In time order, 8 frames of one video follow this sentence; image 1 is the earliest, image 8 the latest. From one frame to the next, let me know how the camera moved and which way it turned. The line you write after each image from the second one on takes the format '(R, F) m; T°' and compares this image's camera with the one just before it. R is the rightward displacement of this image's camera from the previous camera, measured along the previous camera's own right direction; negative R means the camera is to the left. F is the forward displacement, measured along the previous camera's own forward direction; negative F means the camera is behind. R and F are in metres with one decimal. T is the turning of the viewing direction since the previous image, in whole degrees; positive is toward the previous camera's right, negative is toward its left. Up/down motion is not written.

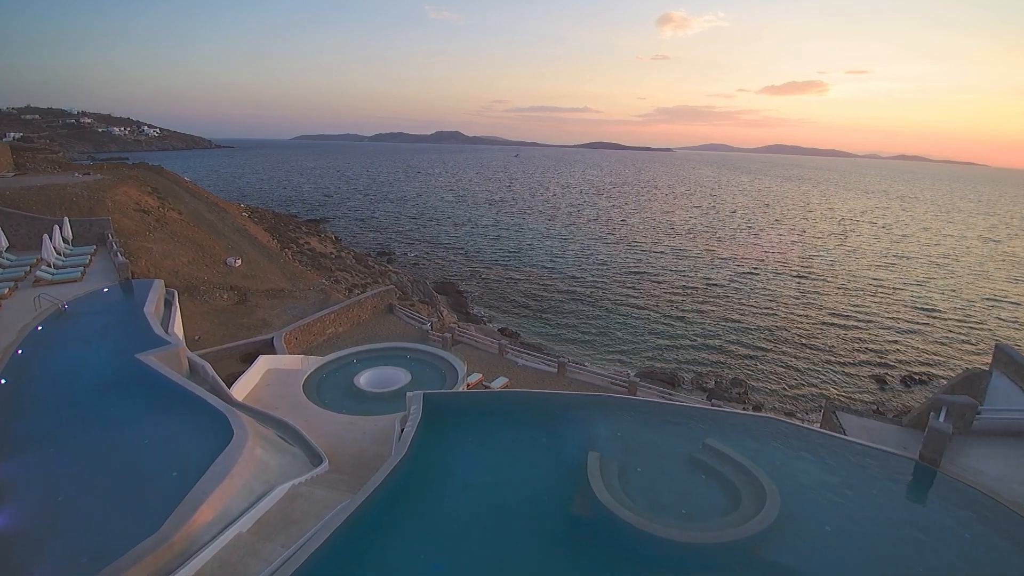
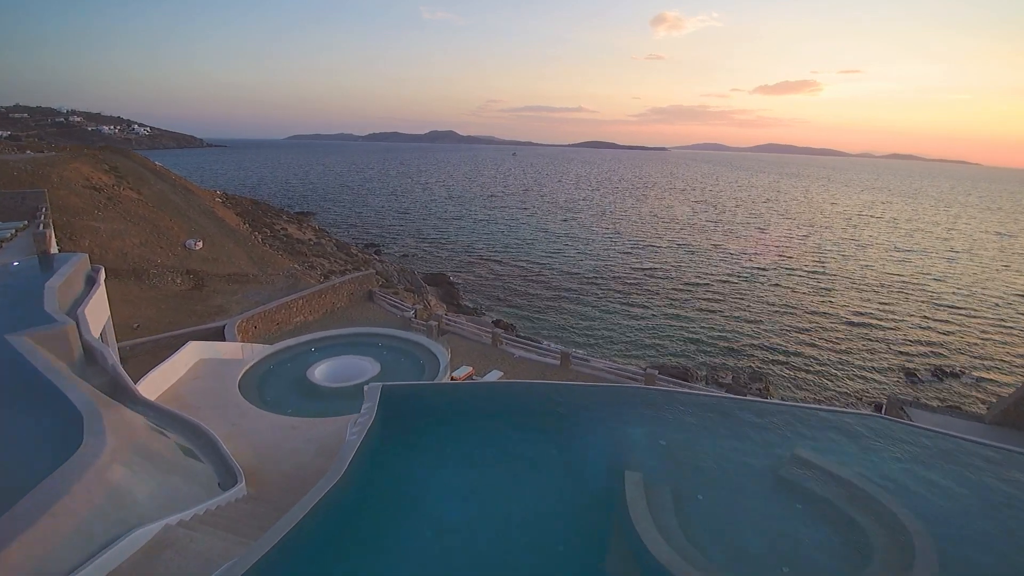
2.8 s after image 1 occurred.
(0.0, +3.2) m; +1°
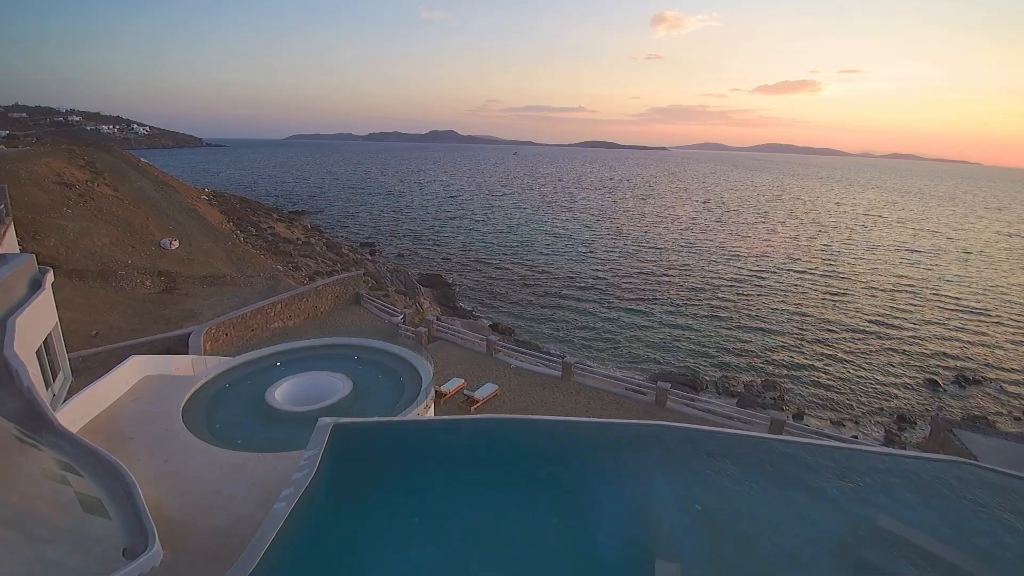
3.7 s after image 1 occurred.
(+0.1, +1.7) m; 0°
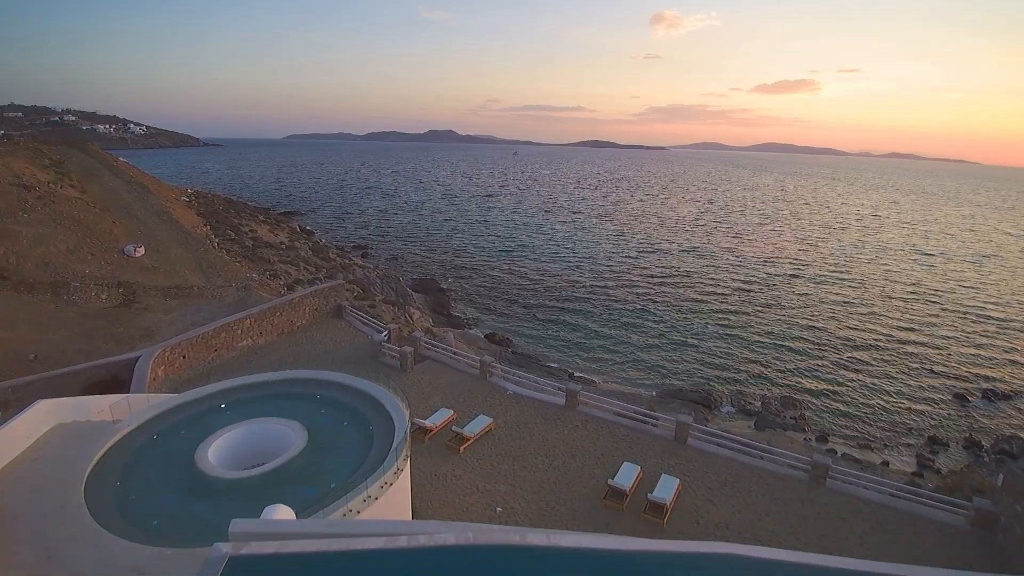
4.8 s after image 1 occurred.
(+0.1, +2.1) m; 0°
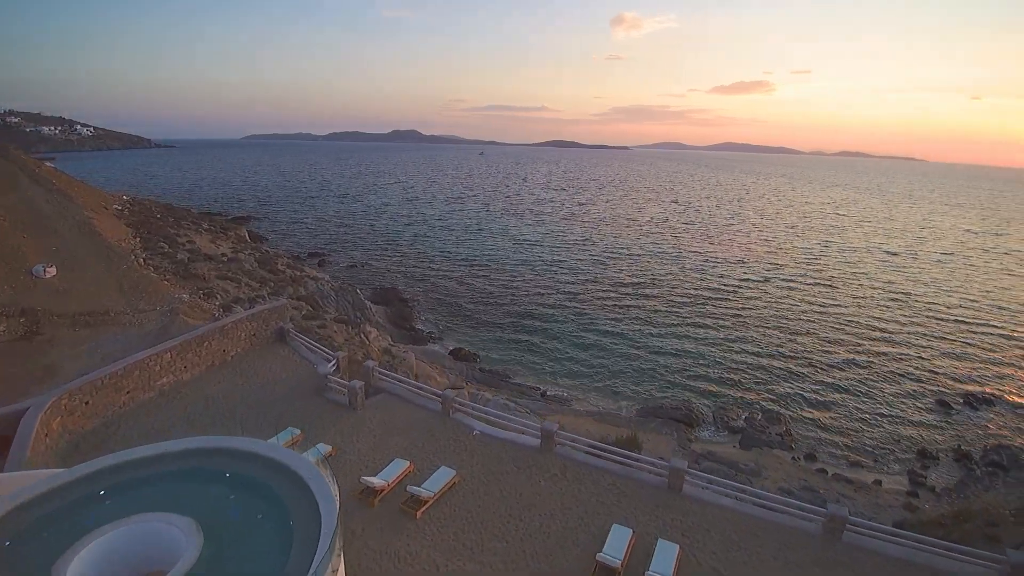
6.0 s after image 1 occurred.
(+0.1, +2.0) m; +4°
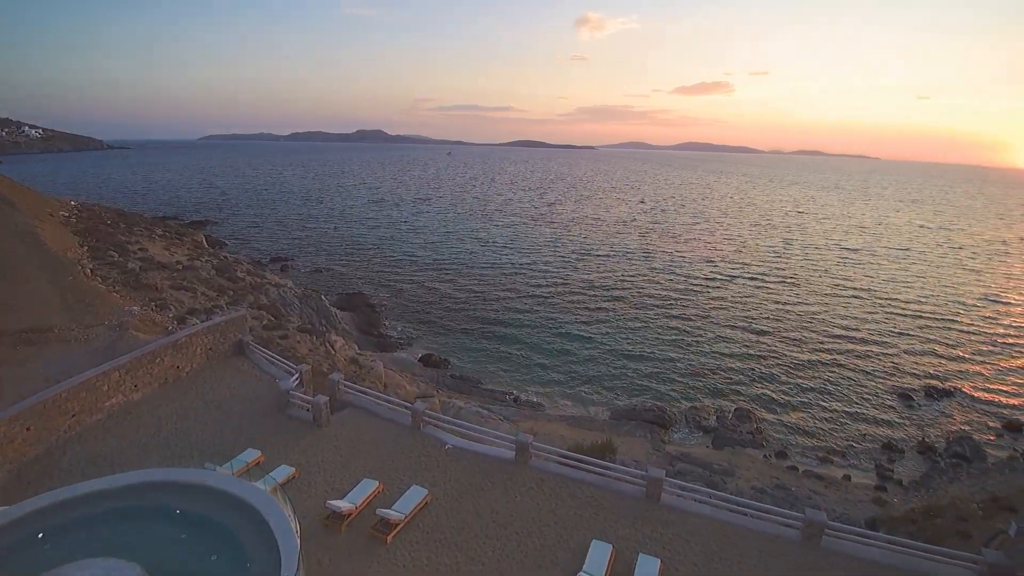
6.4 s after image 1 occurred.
(0.0, +0.4) m; +3°
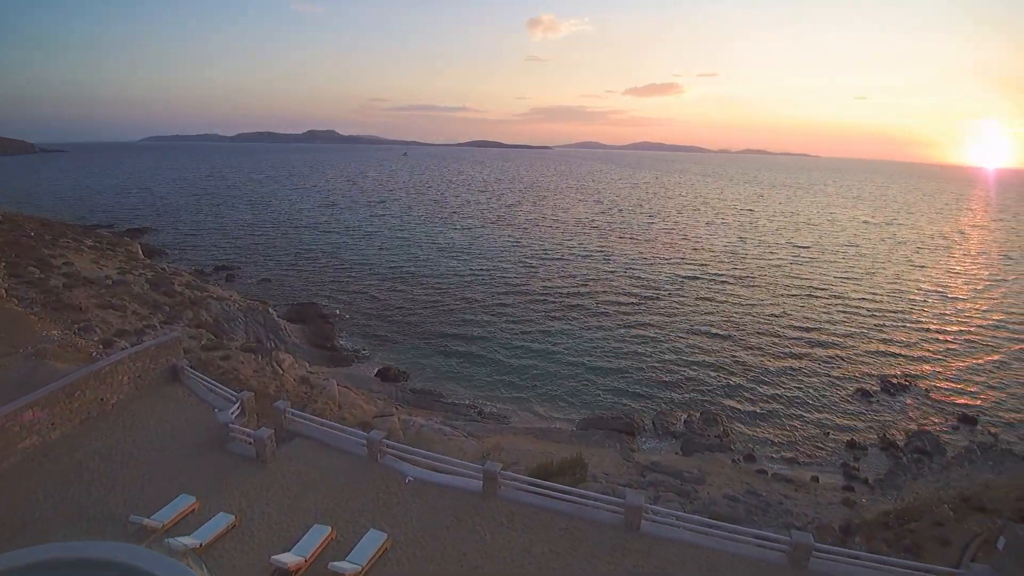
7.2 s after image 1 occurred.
(0.0, +1.0) m; +5°
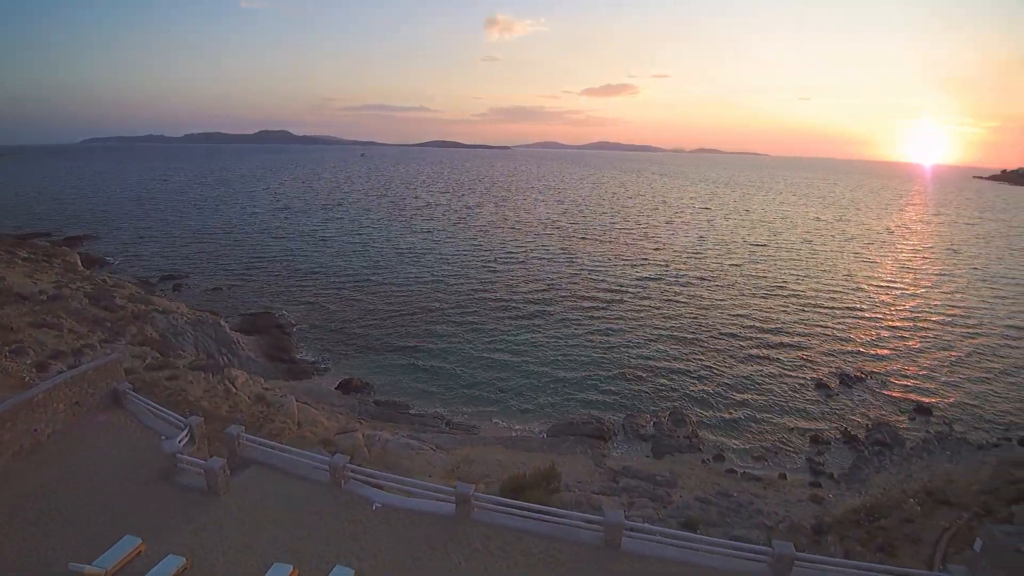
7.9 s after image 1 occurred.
(-0.1, +0.5) m; +4°
